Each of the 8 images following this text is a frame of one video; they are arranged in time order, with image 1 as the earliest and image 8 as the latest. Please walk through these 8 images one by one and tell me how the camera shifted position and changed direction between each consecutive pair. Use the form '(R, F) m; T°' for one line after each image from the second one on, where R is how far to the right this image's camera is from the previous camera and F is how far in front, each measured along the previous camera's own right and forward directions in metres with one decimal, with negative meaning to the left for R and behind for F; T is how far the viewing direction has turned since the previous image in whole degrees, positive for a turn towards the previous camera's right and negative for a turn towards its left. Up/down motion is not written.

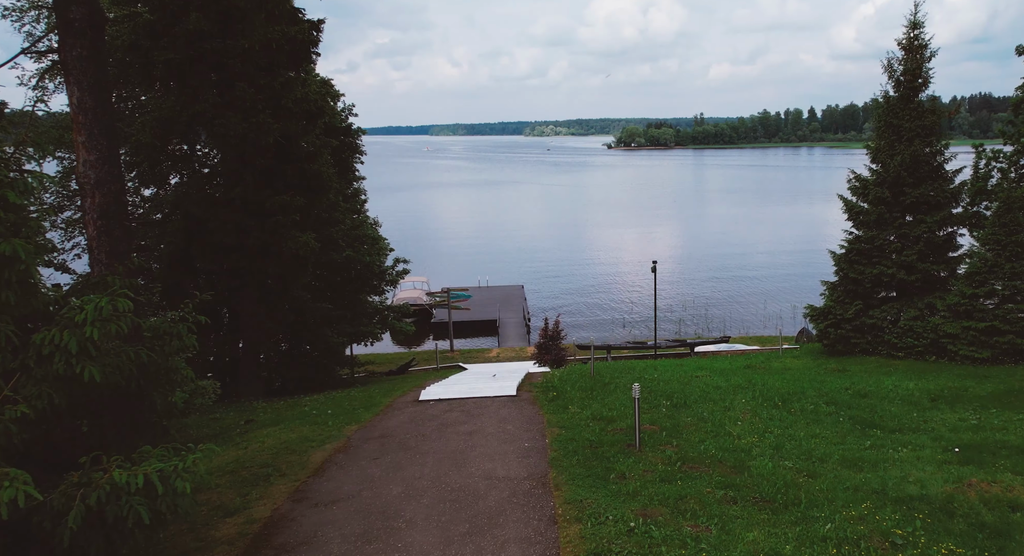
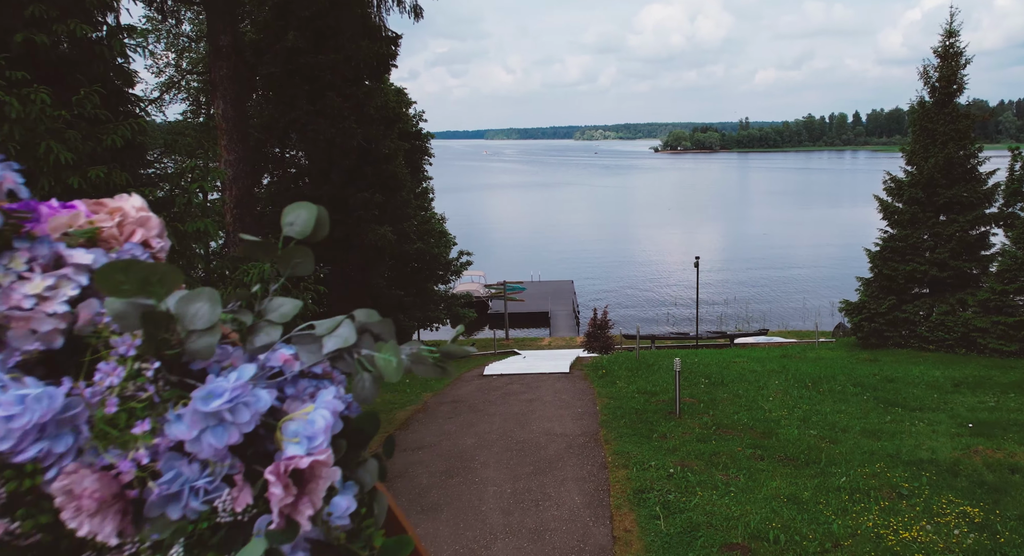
(-0.1, -1.1) m; -4°
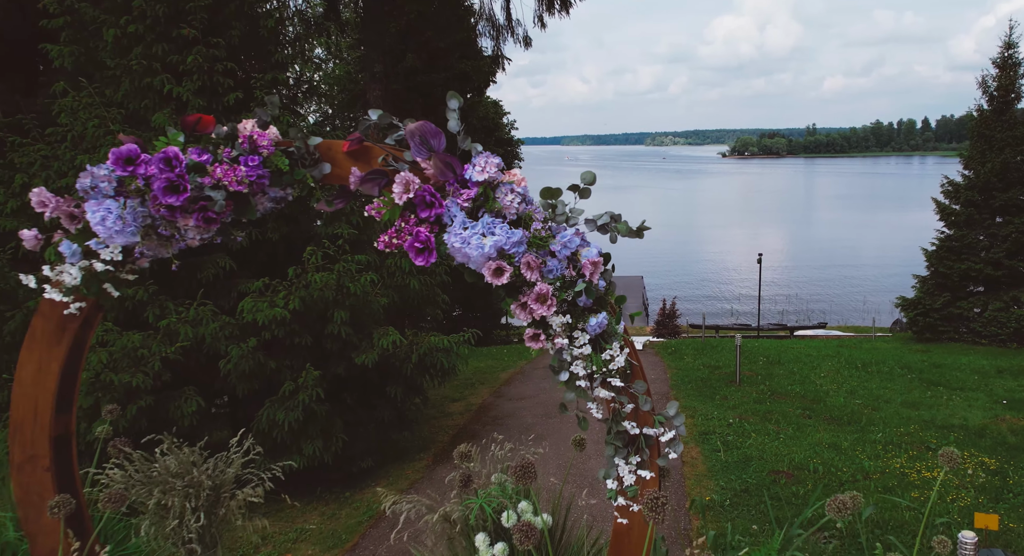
(-0.3, -1.5) m; -5°
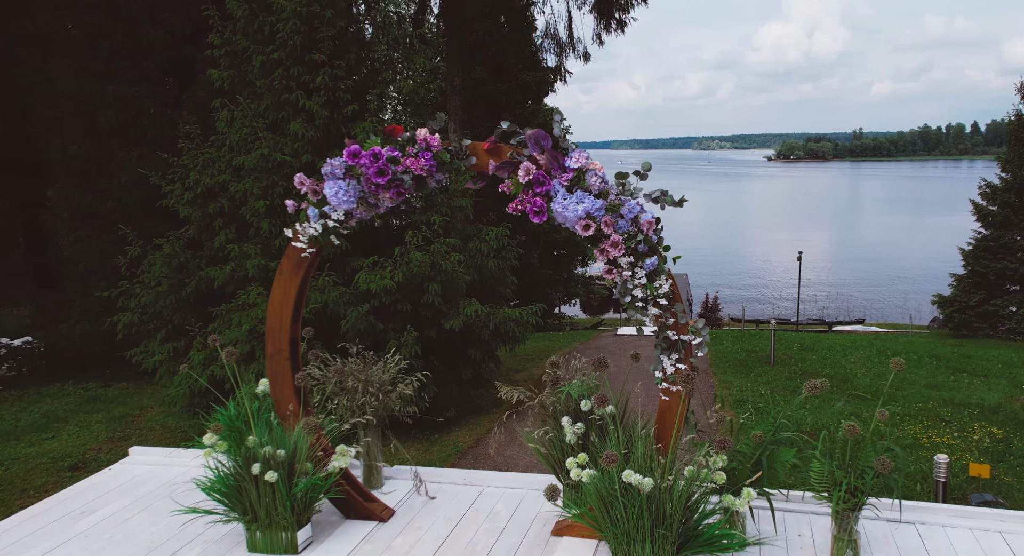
(-0.2, -1.2) m; -4°
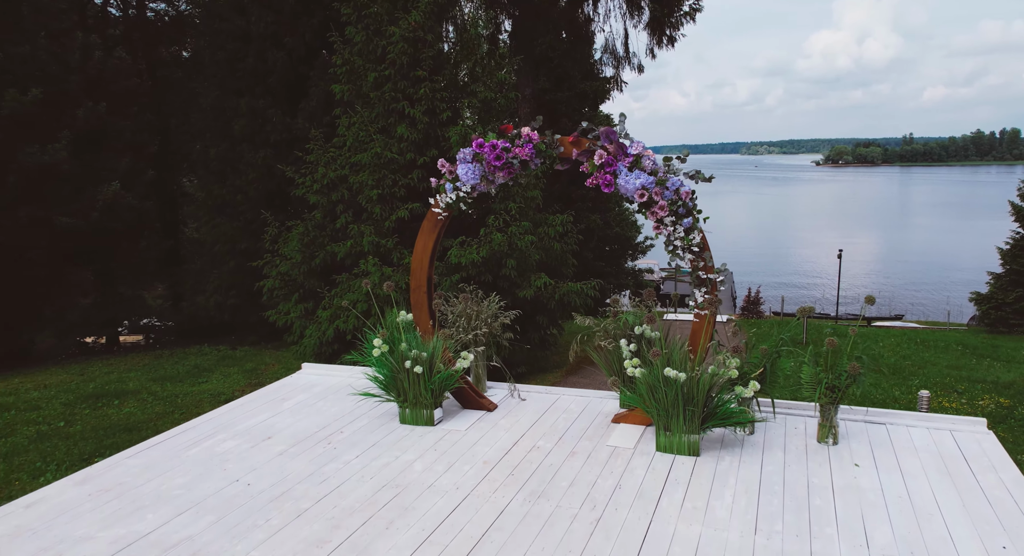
(-0.2, -1.5) m; -4°
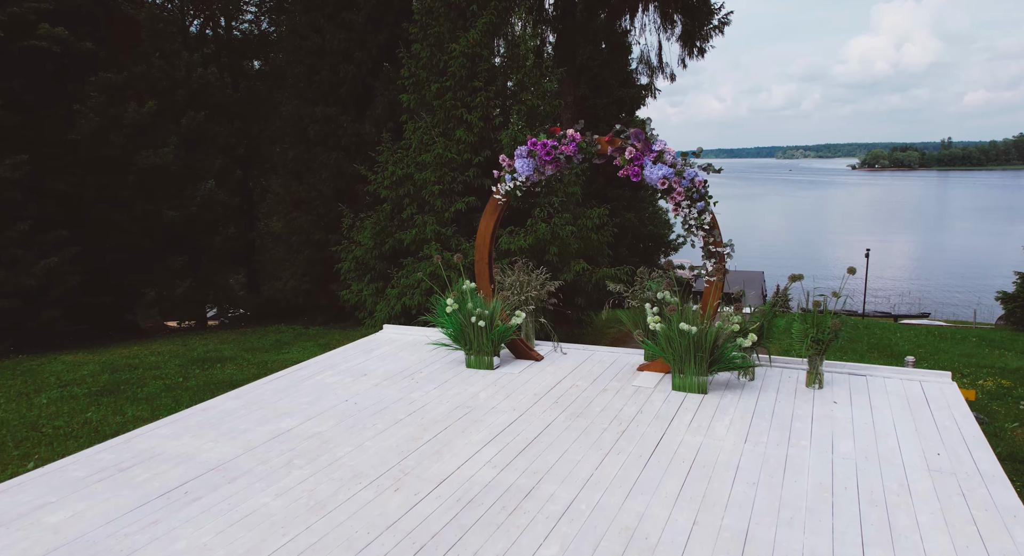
(-0.1, -1.2) m; -3°
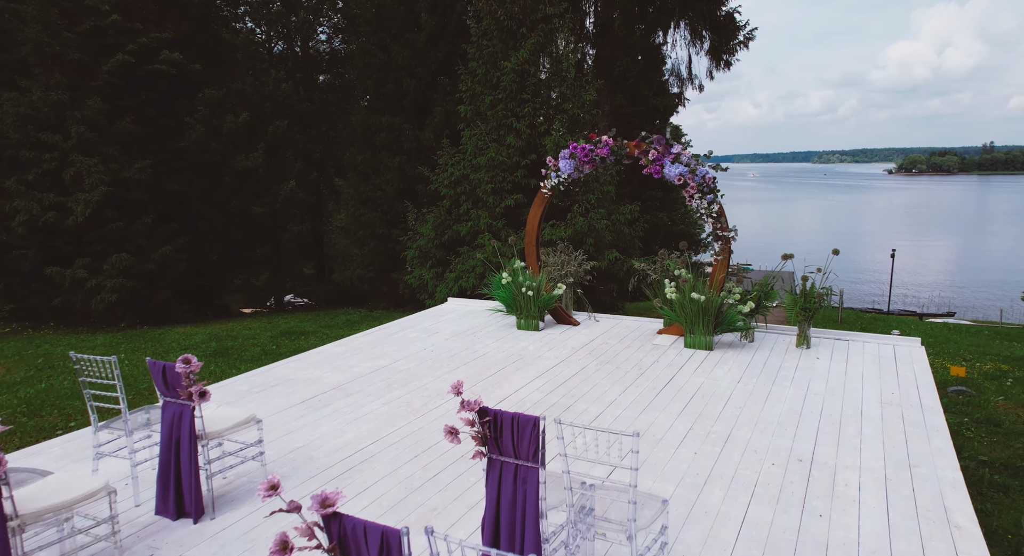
(-0.1, -1.4) m; -3°
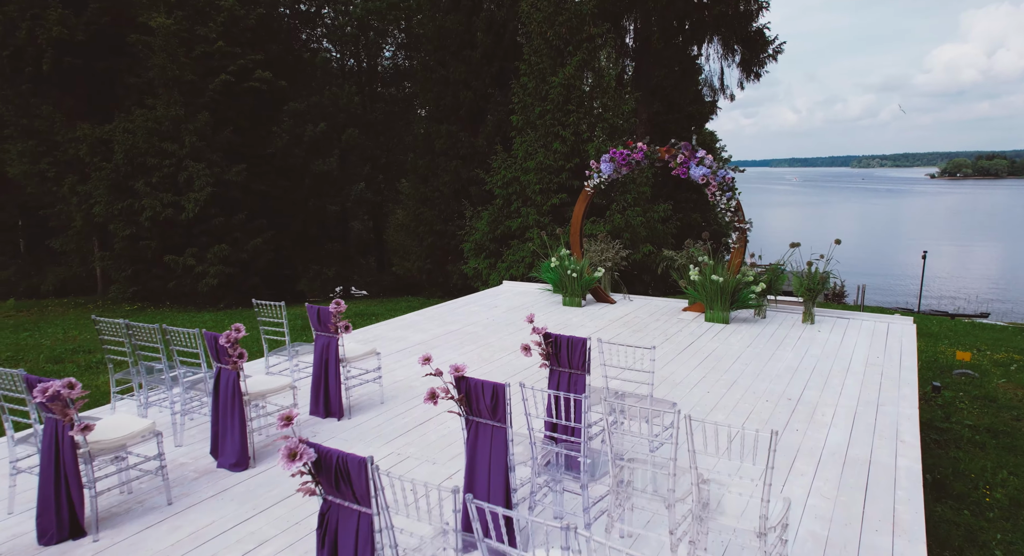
(-0.1, -1.4) m; -3°
